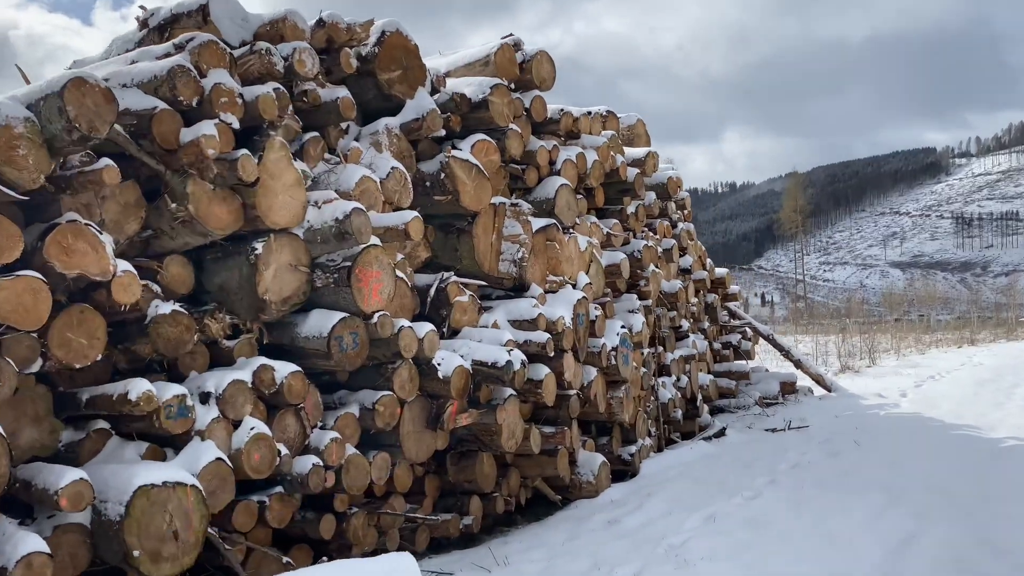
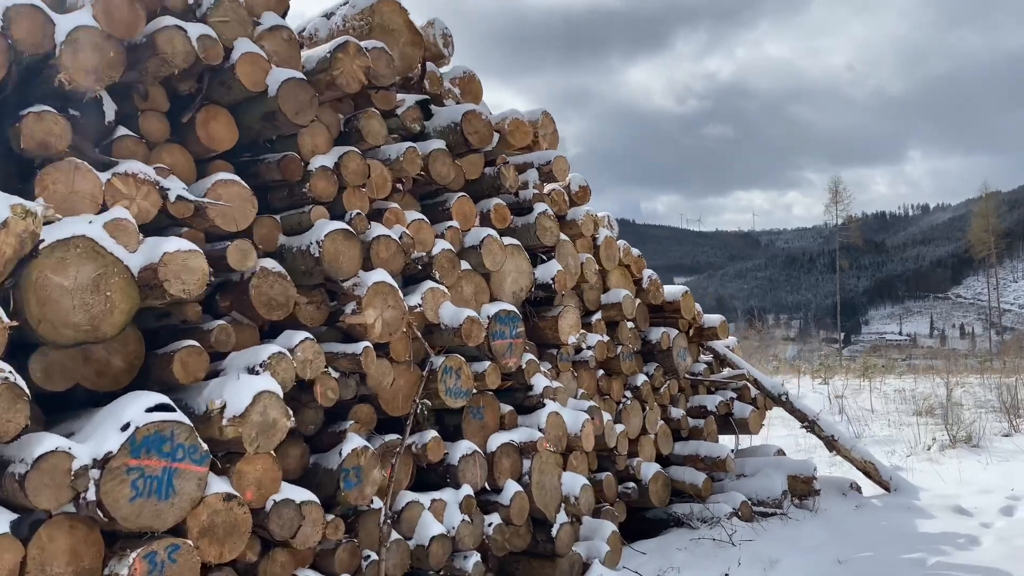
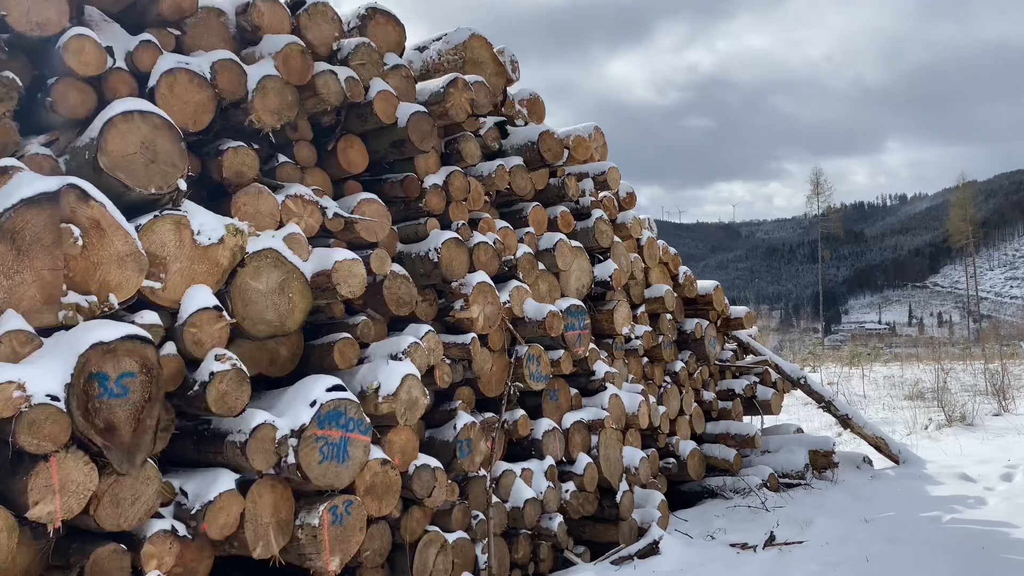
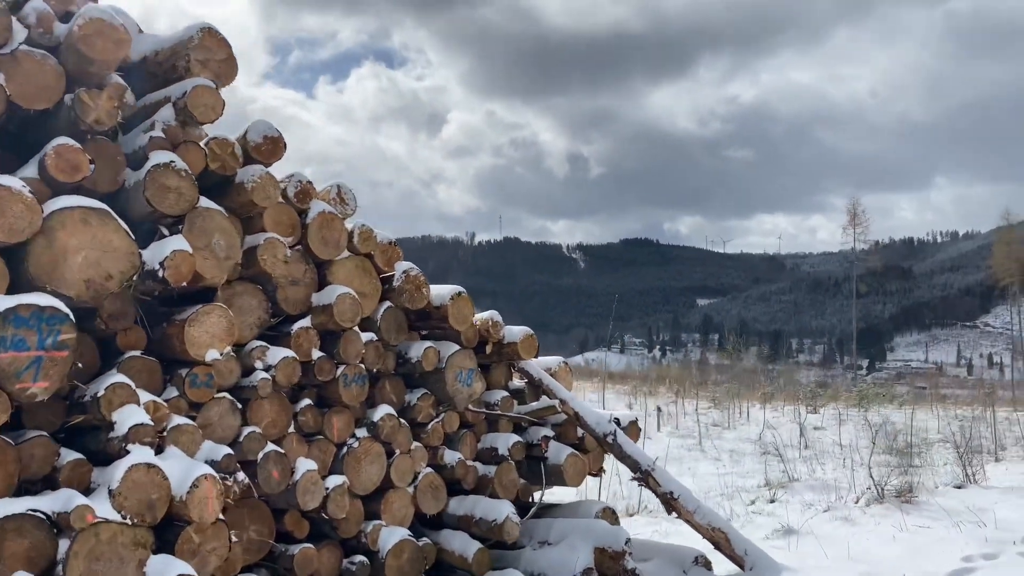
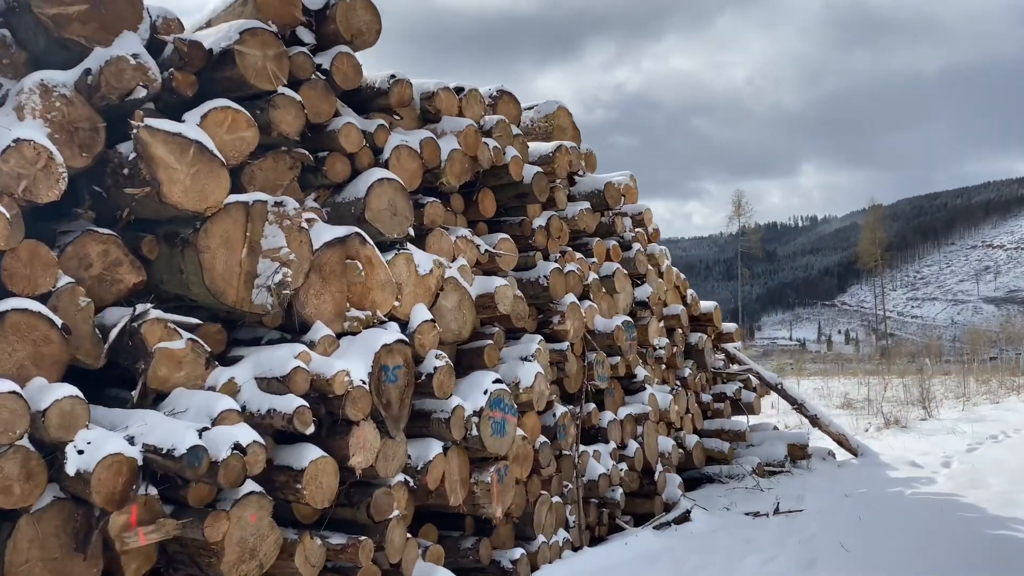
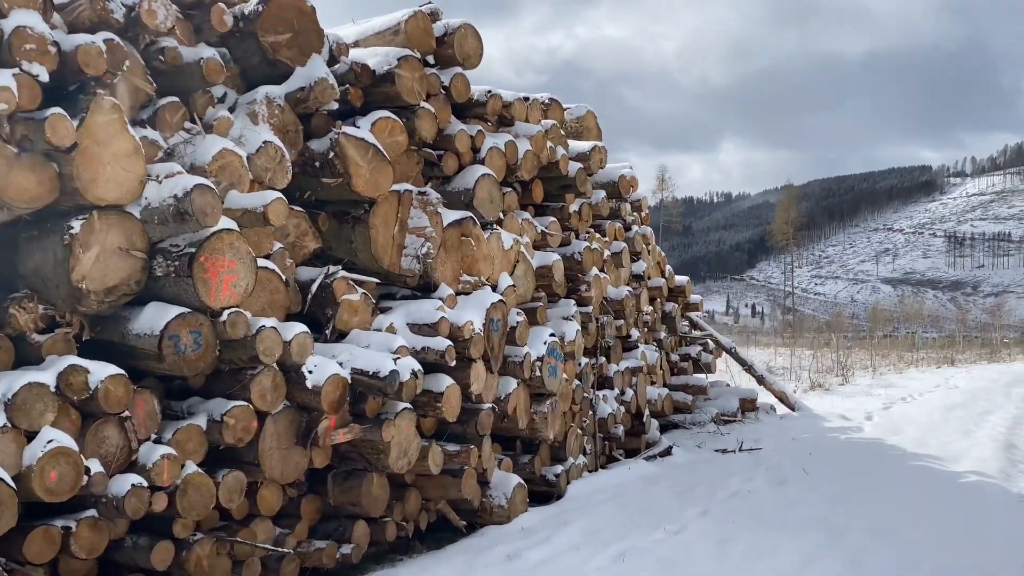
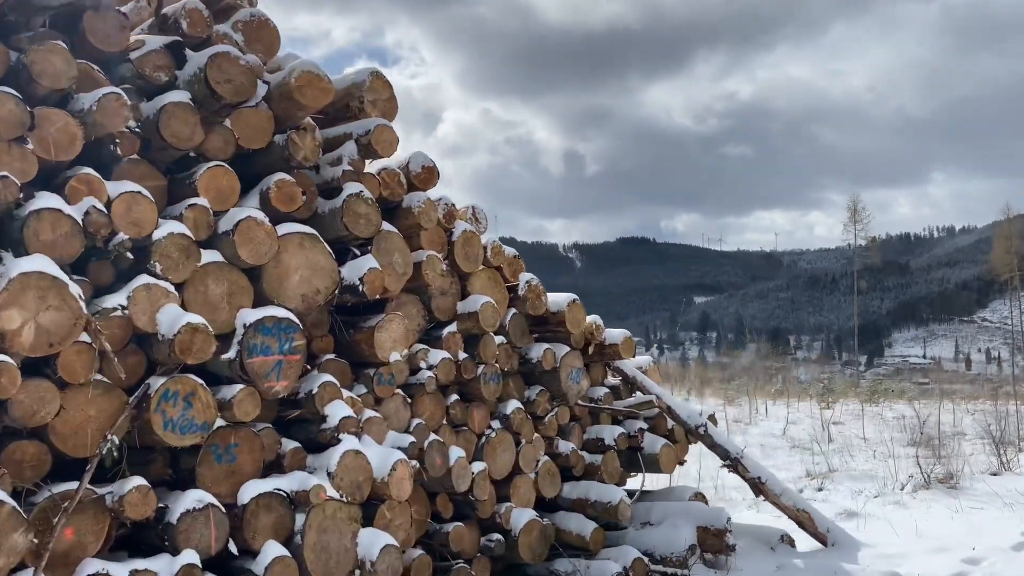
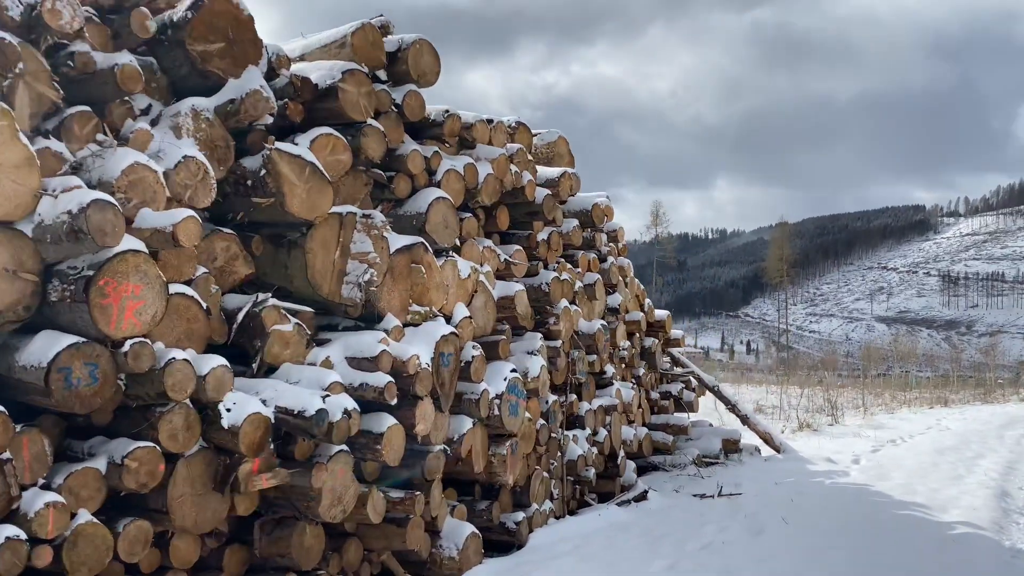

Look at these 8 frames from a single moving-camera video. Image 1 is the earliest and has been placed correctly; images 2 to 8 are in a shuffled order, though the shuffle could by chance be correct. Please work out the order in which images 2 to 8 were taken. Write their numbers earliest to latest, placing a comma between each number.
6, 8, 5, 3, 2, 7, 4
